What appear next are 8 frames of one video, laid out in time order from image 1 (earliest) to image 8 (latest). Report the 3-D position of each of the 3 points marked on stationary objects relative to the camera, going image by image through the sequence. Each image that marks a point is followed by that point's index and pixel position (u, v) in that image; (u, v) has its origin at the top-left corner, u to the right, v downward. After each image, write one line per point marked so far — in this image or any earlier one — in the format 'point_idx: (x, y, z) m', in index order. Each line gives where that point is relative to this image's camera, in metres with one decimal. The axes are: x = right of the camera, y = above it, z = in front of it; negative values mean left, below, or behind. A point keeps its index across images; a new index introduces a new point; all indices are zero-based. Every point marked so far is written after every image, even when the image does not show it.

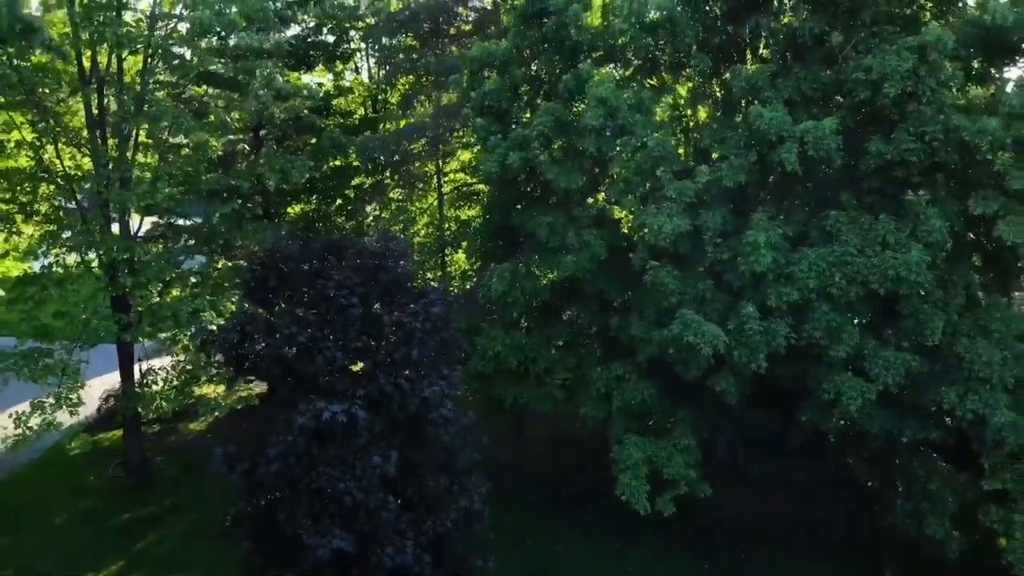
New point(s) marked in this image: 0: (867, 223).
0: (+3.3, +0.5, +7.2) m
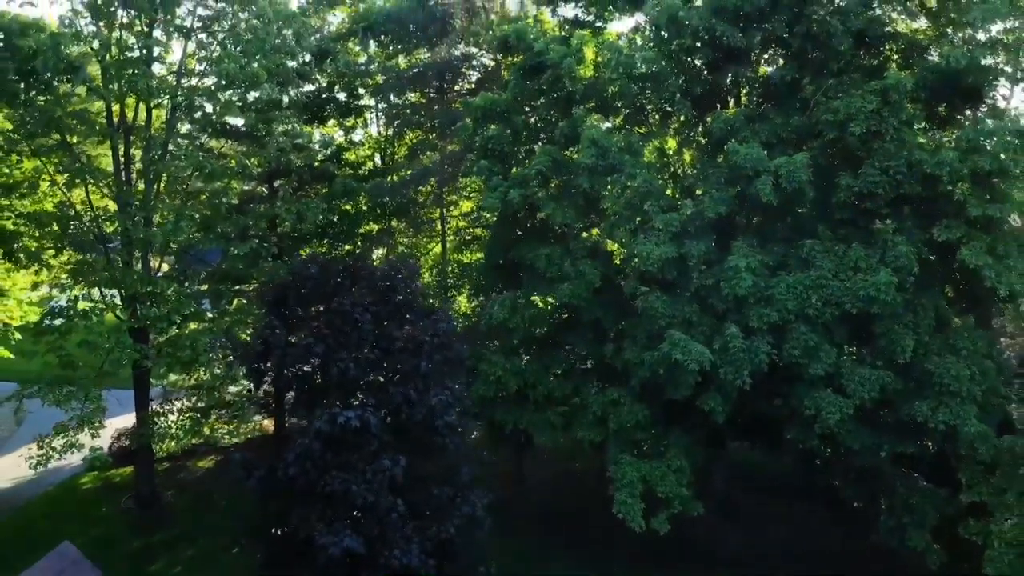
0: (+3.3, +0.3, +7.8) m
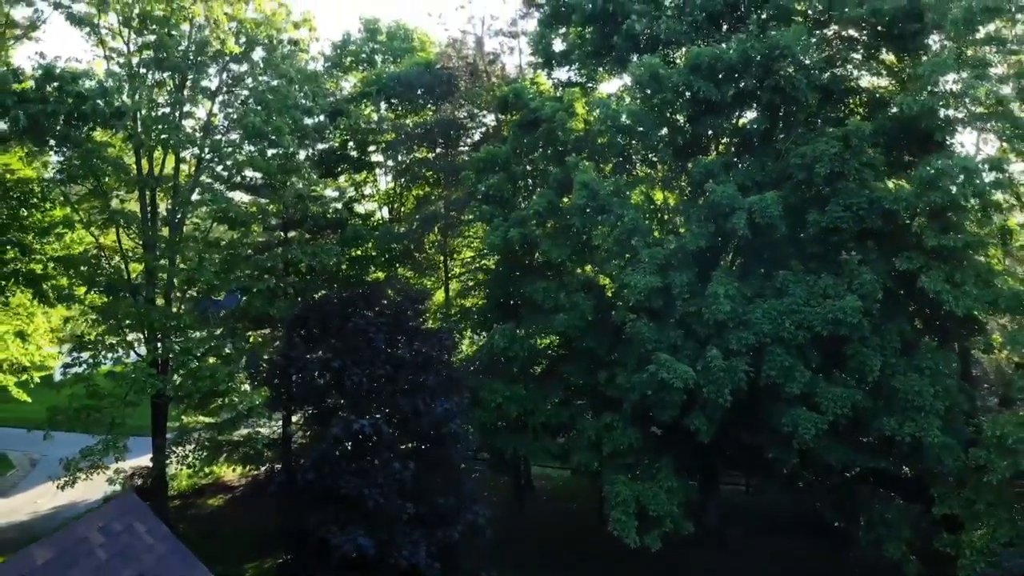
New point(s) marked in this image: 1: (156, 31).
0: (+3.2, +0.1, +8.5) m
1: (-4.9, +3.5, +10.8) m
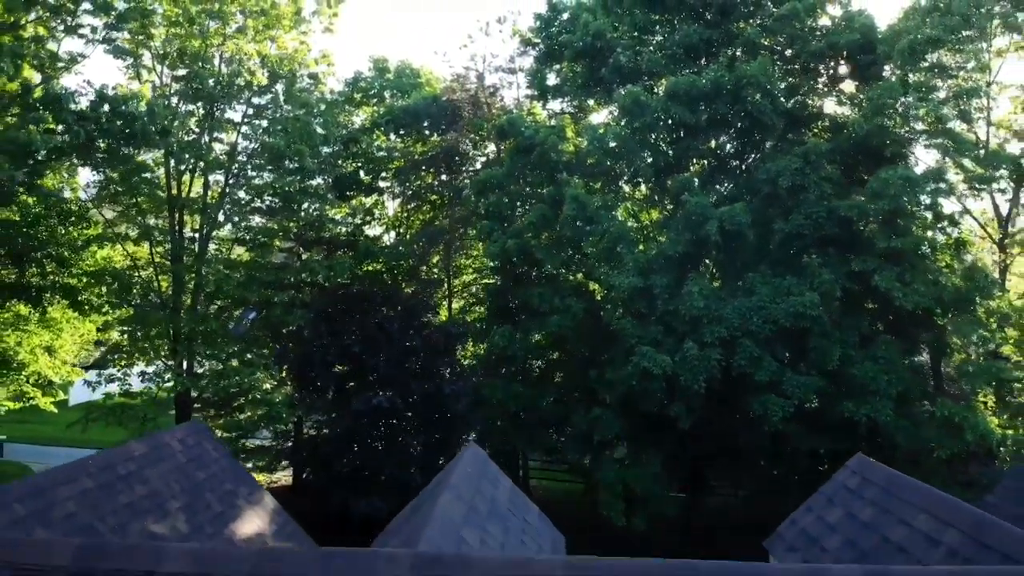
0: (+3.2, +0.1, +9.5) m
1: (-5.0, +3.4, +12.1) m
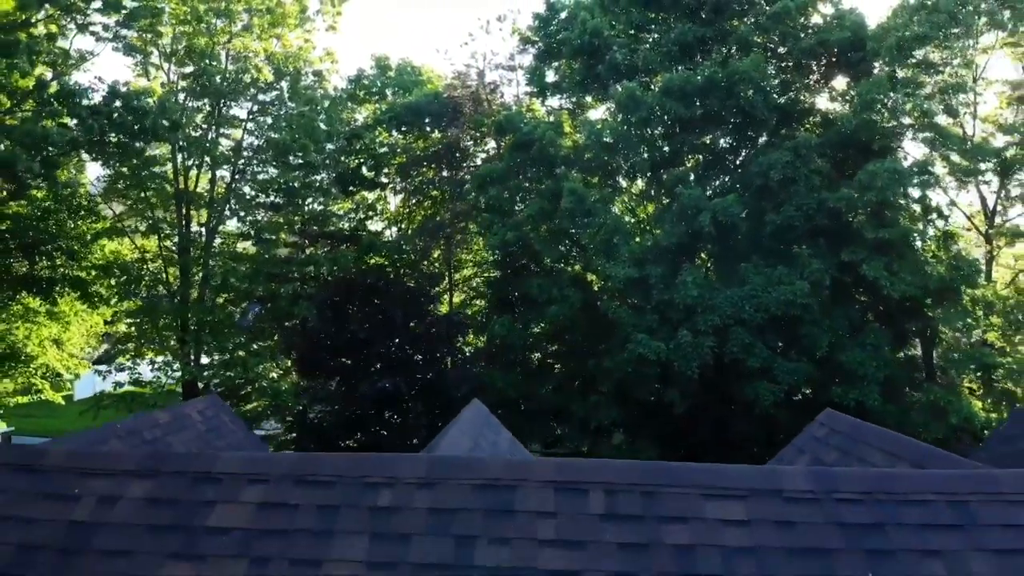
0: (+3.2, +0.2, +9.8) m
1: (-5.0, +3.5, +12.3) m
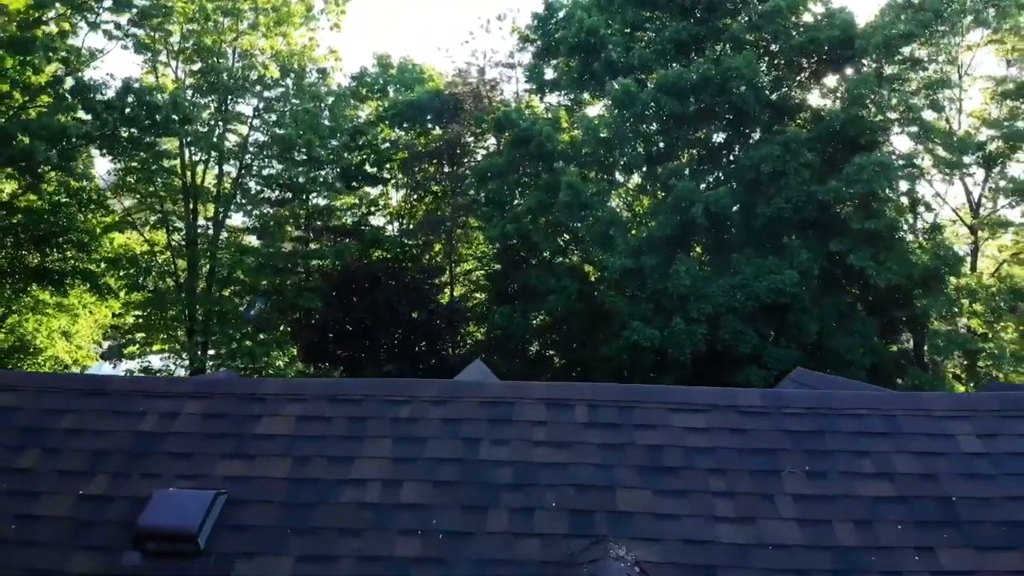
0: (+3.2, +0.3, +10.1) m
1: (-5.0, +3.7, +12.7) m
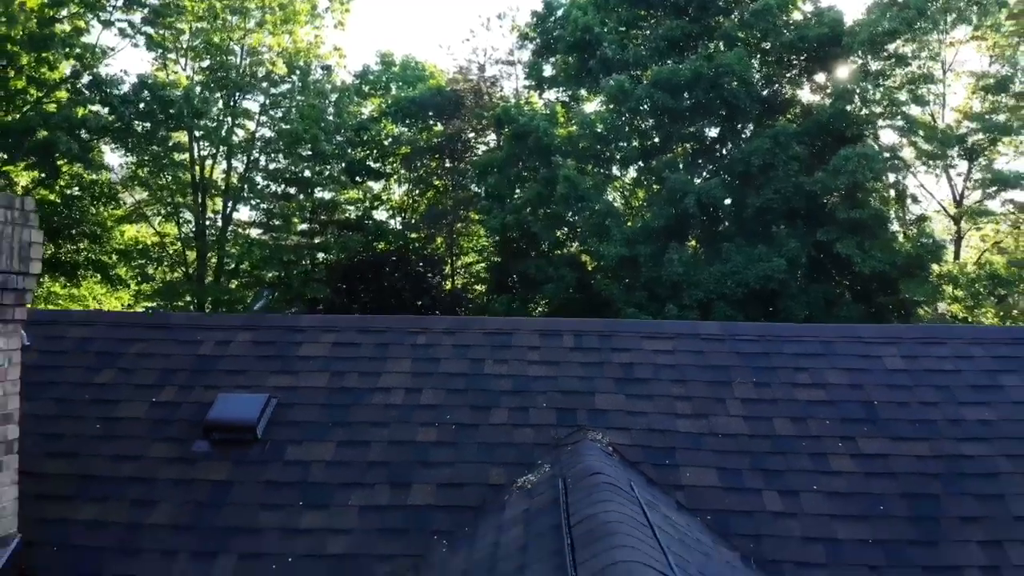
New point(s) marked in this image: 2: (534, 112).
0: (+3.2, +0.5, +10.5) m
1: (-5.0, +3.8, +13.1) m
2: (+0.4, +3.0, +13.3) m
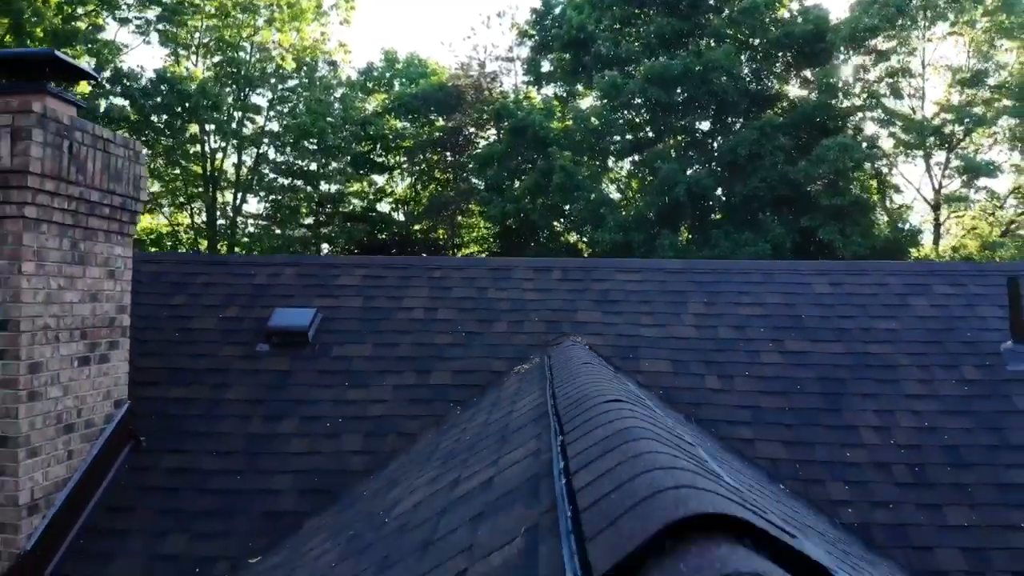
0: (+3.2, +0.7, +11.1) m
1: (-5.0, +4.0, +13.6) m
2: (+0.3, +3.2, +13.9) m
